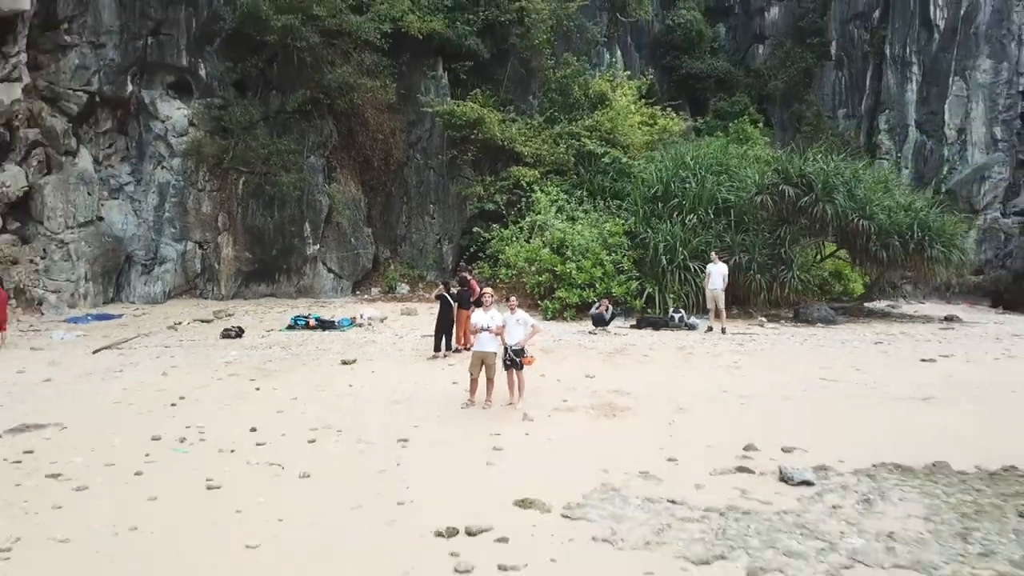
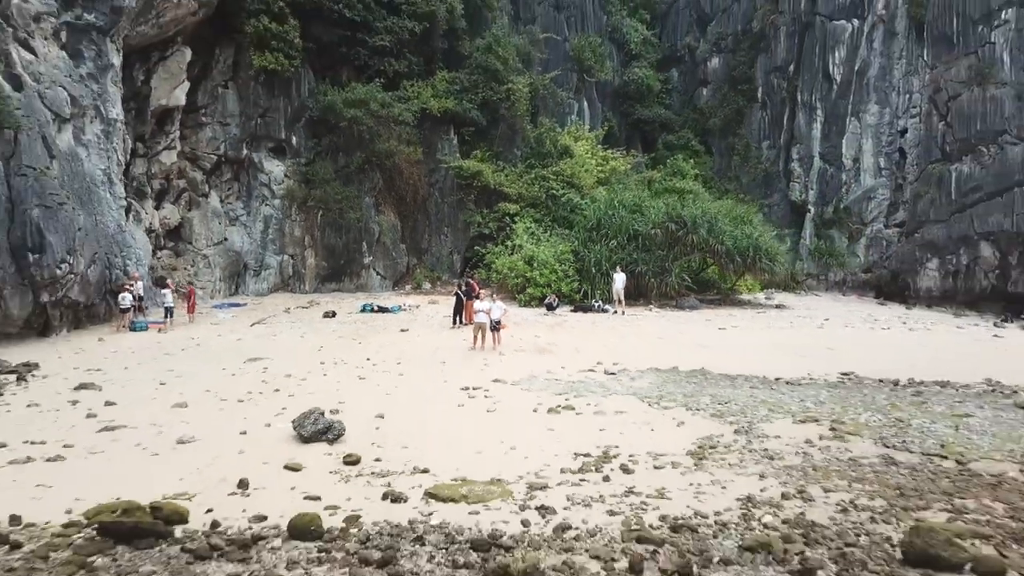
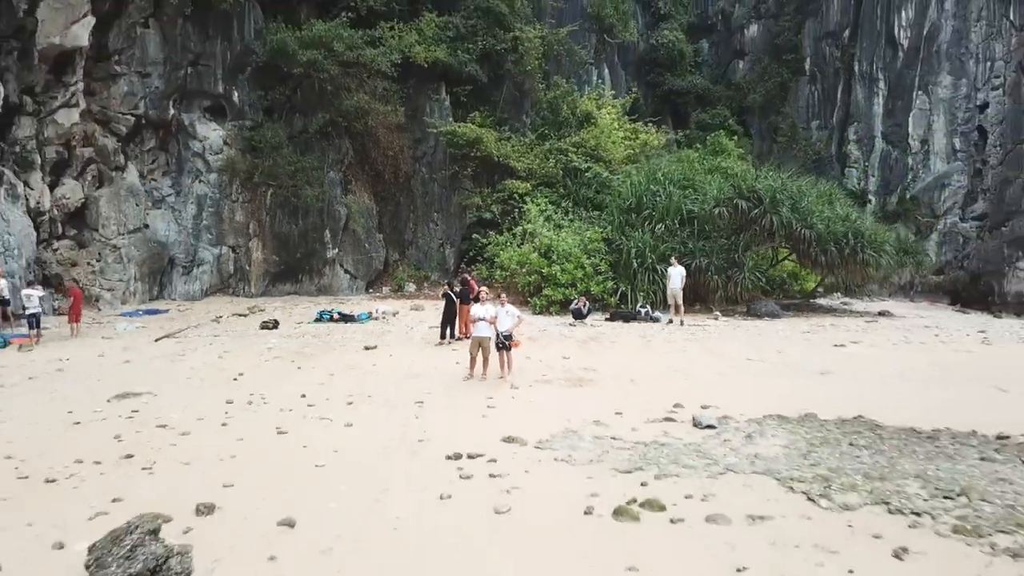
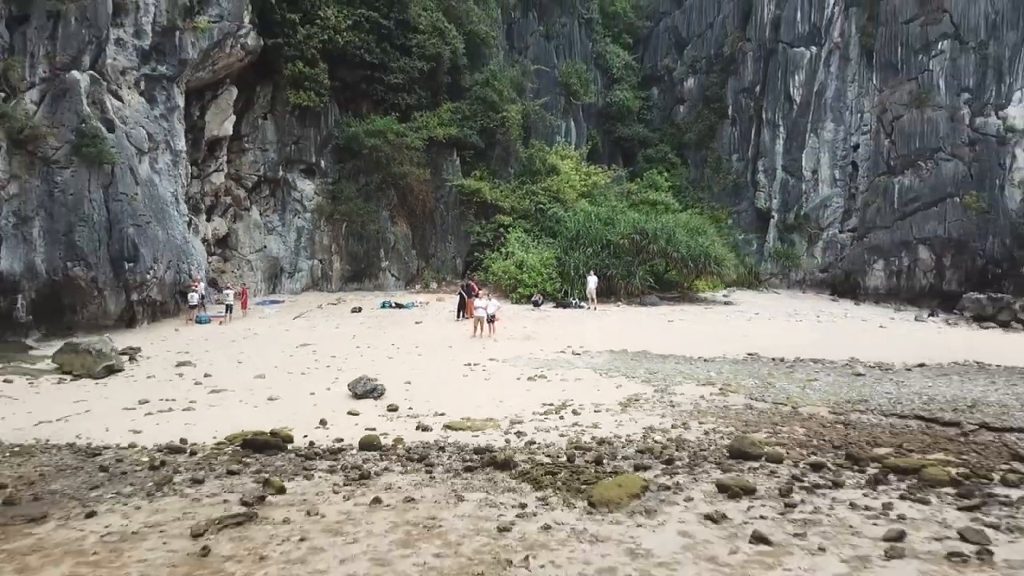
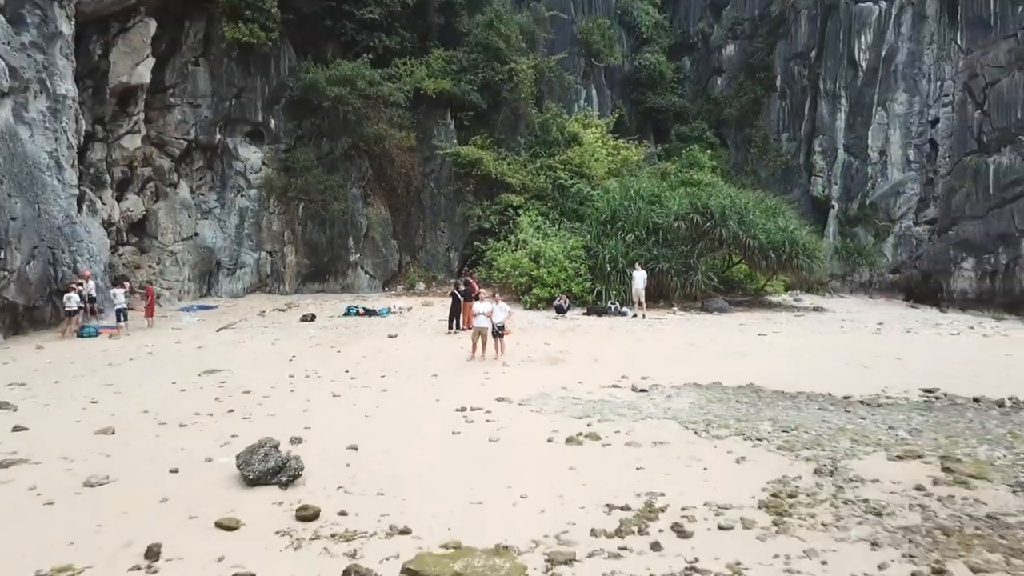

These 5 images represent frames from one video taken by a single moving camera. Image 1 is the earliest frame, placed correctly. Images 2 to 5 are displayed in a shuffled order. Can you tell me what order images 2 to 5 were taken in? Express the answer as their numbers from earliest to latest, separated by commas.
3, 5, 2, 4
